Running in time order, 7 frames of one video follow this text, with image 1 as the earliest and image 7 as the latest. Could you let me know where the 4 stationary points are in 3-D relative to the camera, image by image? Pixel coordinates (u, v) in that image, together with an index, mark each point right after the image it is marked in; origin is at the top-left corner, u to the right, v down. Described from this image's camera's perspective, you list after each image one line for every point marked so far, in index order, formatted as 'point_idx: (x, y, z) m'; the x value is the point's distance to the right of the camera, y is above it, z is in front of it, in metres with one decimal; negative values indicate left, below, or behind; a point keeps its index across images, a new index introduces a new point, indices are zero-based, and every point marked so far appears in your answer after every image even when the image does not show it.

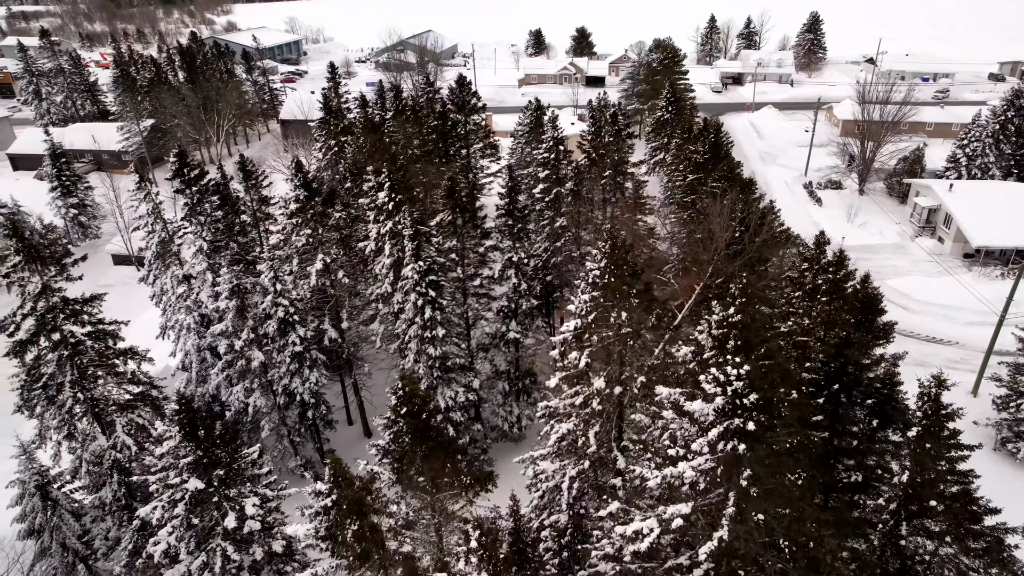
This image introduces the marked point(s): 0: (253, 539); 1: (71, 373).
0: (-7.6, -7.4, +14.3) m
1: (-15.7, -3.0, +17.0) m
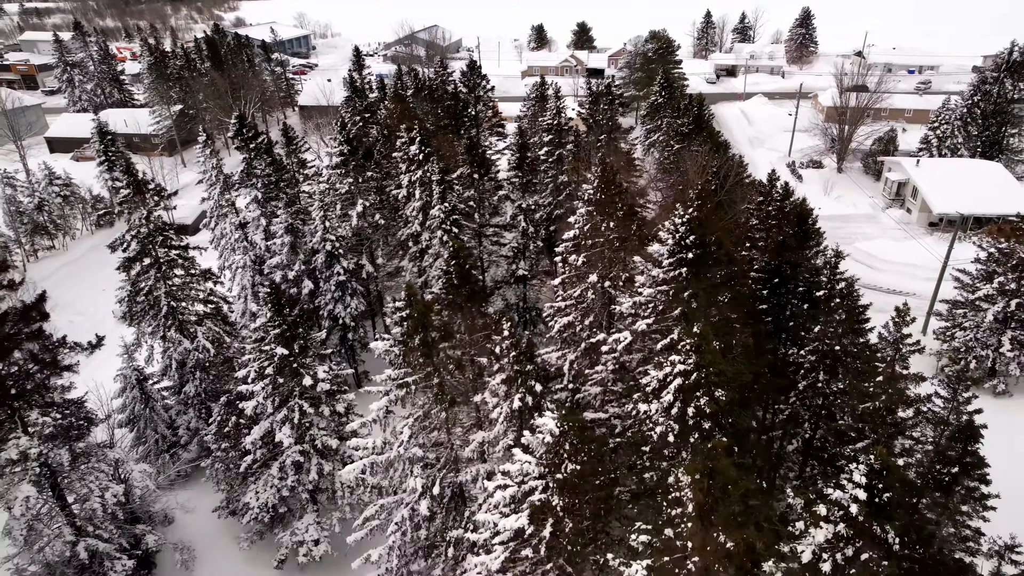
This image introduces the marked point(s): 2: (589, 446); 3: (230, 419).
0: (-7.2, -4.3, +18.2) m
1: (-15.3, 0.0, +21.0) m
2: (+1.5, -3.2, +9.8) m
3: (-11.5, -5.4, +19.7) m
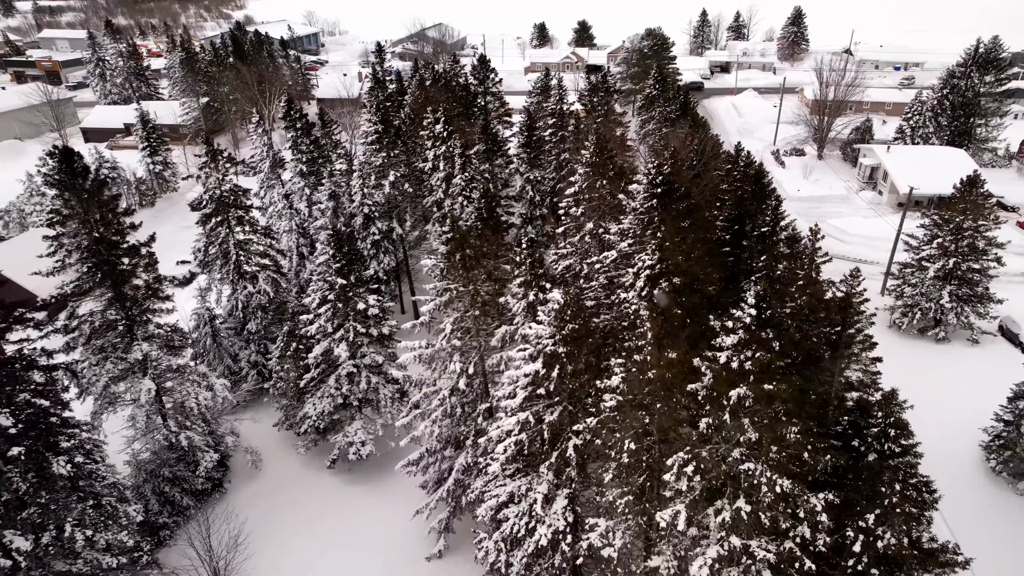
0: (-6.6, -1.9, +22.5) m
1: (-14.7, +2.5, +25.2) m
2: (+2.1, -0.8, +14.0) m
3: (-10.9, -2.9, +23.9) m
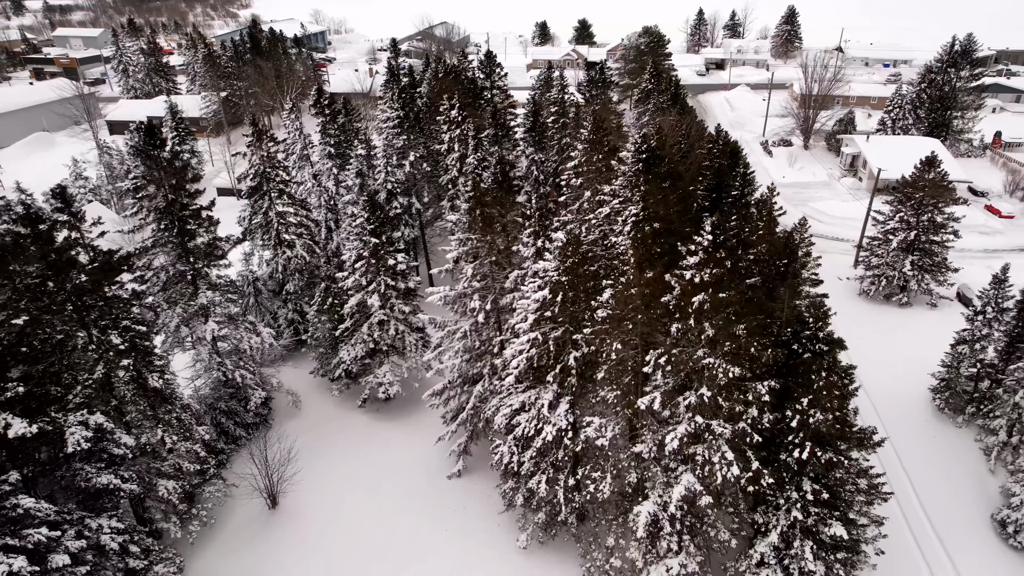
0: (-6.2, +0.3, +26.0) m
1: (-14.3, +4.6, +28.7) m
2: (+2.5, +1.3, +17.5) m
3: (-10.5, -0.8, +27.4) m
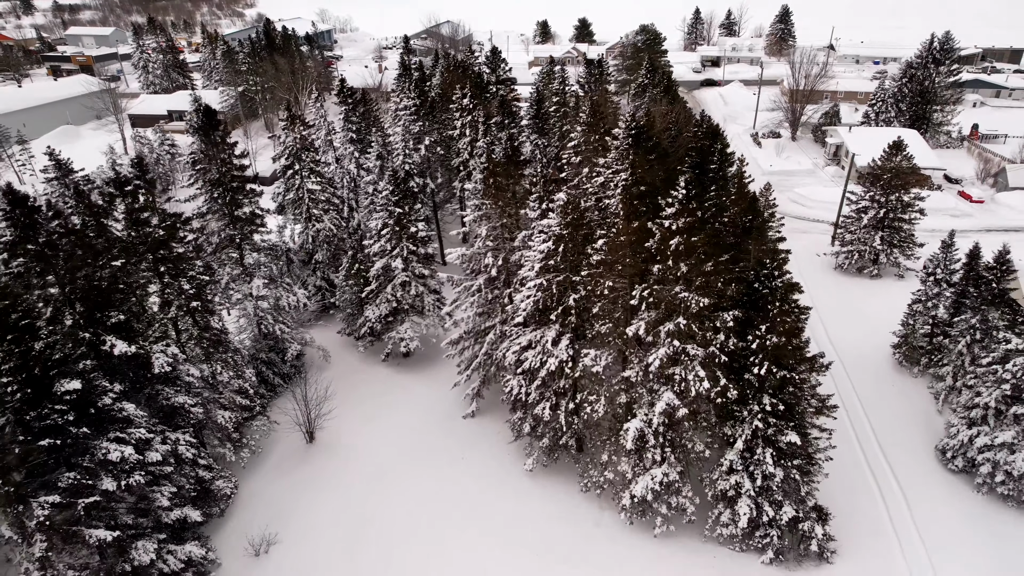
0: (-5.8, +2.3, +29.3) m
1: (-13.8, +6.7, +32.1) m
2: (+3.0, +3.4, +20.8) m
3: (-10.1, +1.3, +30.7) m
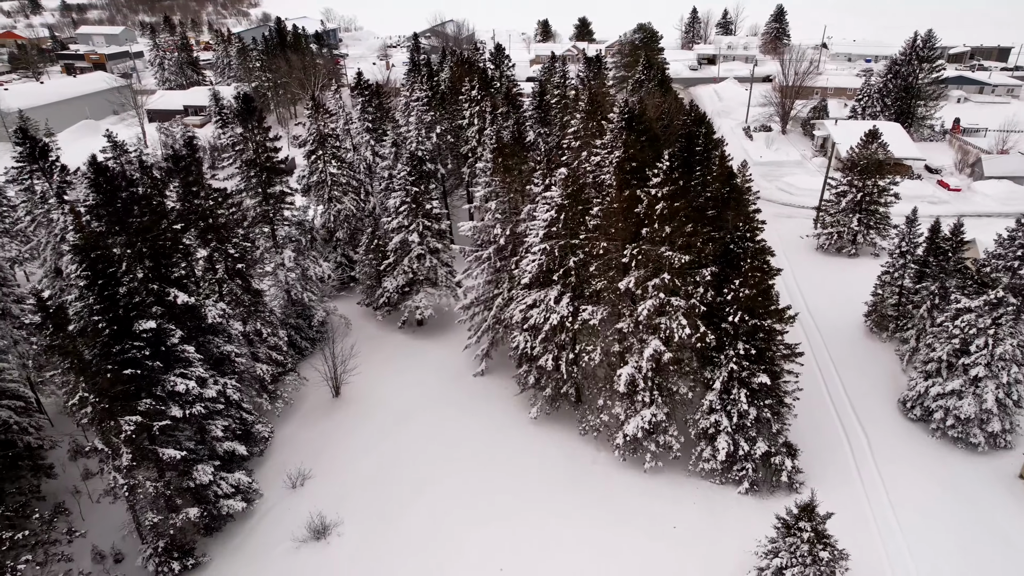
0: (-5.4, +4.1, +32.2) m
1: (-13.5, +8.5, +35.0) m
2: (+3.3, +5.2, +23.8) m
3: (-9.7, +3.1, +33.7) m
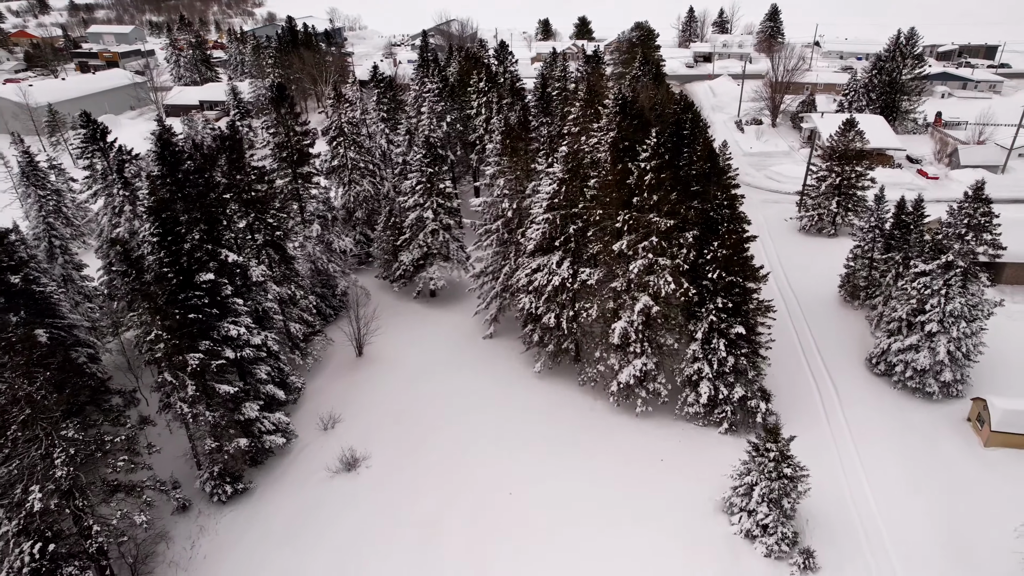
0: (-5.0, +6.1, +35.4) m
1: (-13.1, +10.5, +38.1) m
2: (+3.7, +7.2, +26.9) m
3: (-9.3, +5.1, +36.8) m
